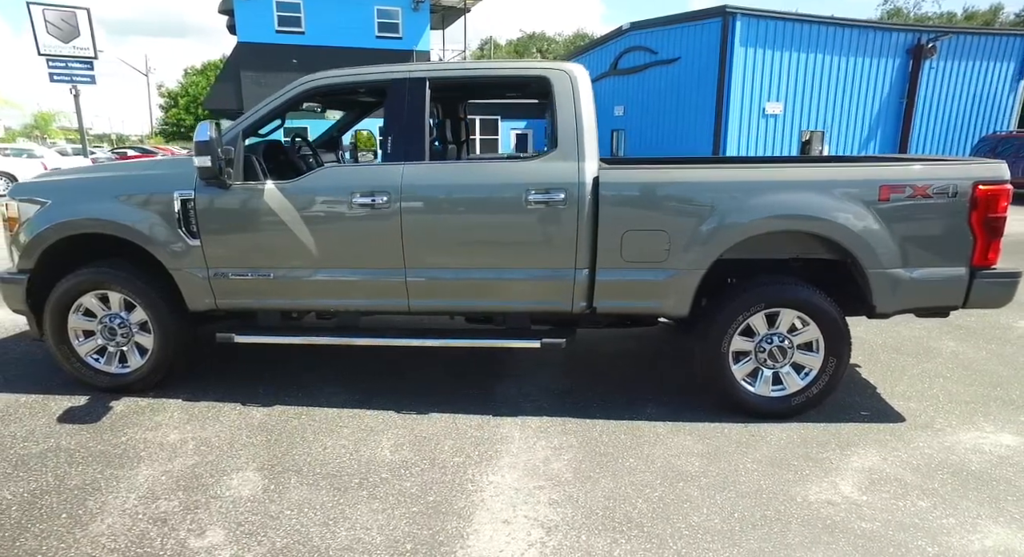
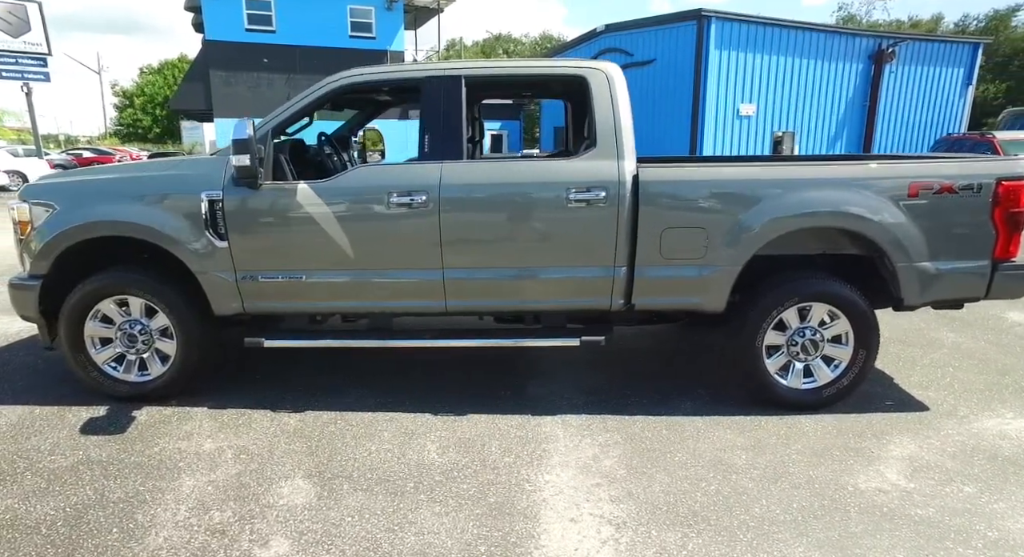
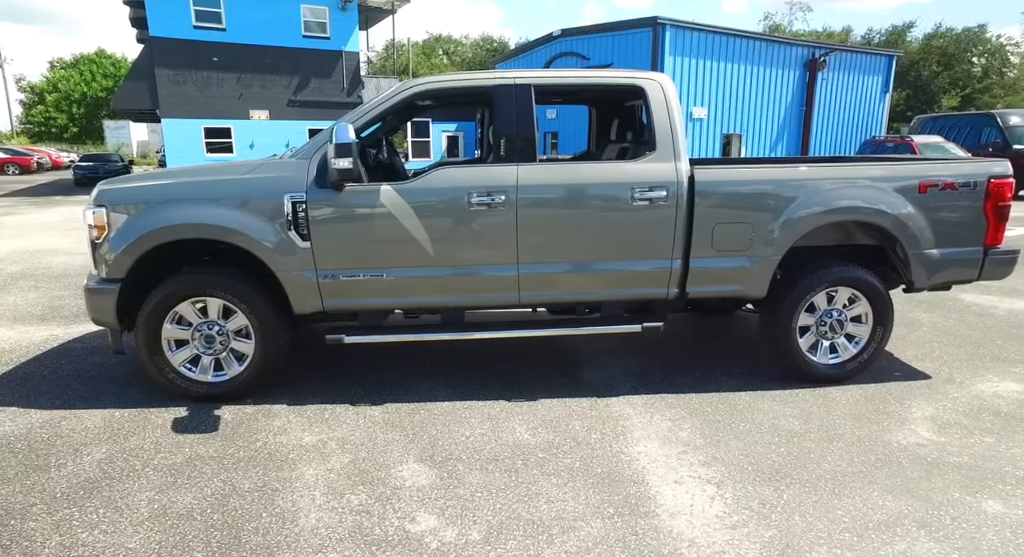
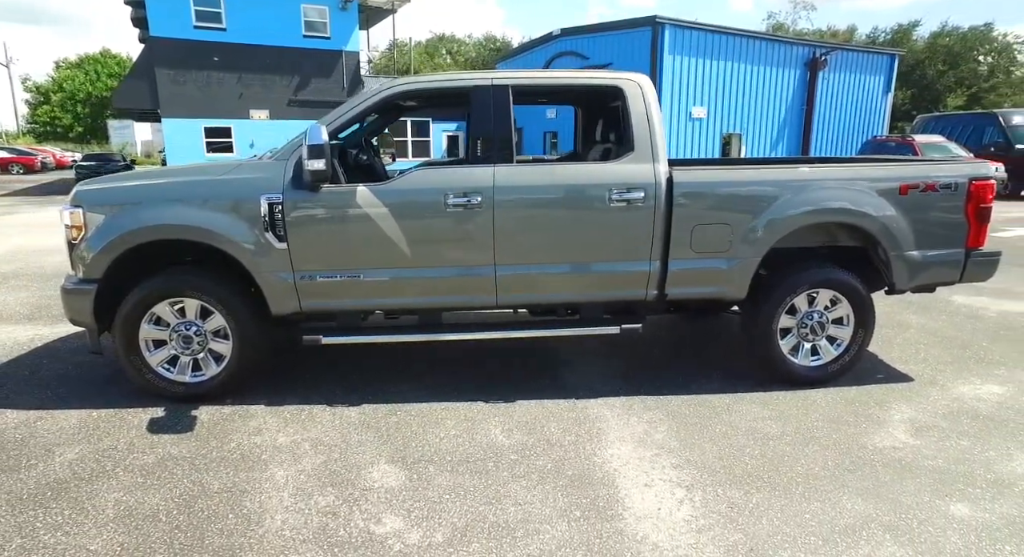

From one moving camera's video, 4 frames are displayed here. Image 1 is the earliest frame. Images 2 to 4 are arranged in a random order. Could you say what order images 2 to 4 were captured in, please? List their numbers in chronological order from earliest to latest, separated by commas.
2, 4, 3
